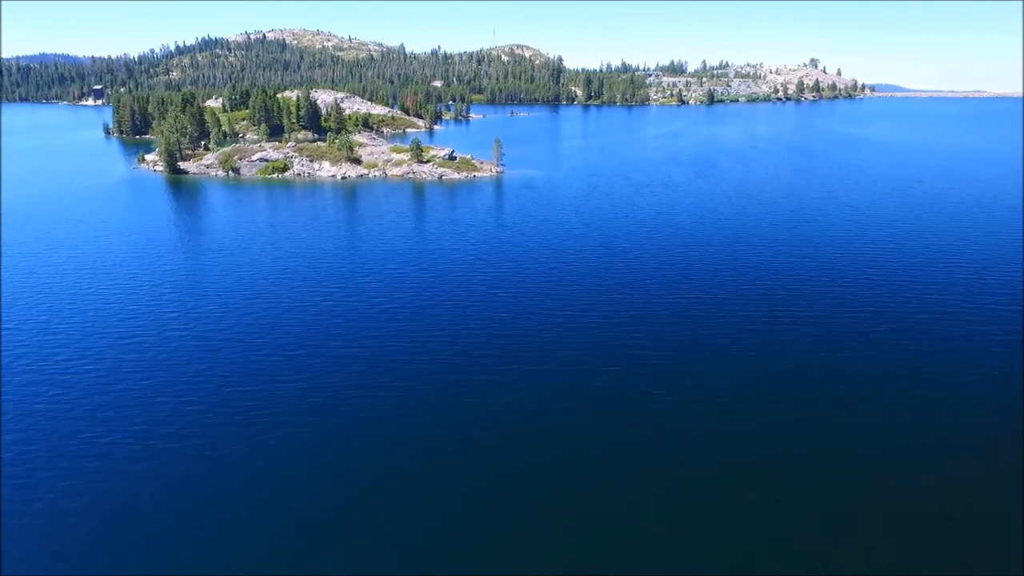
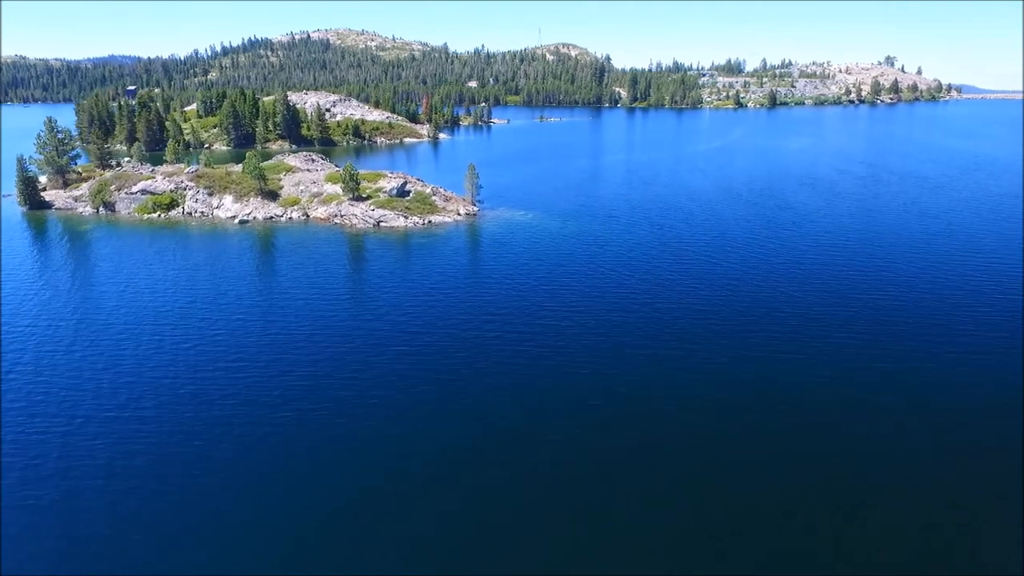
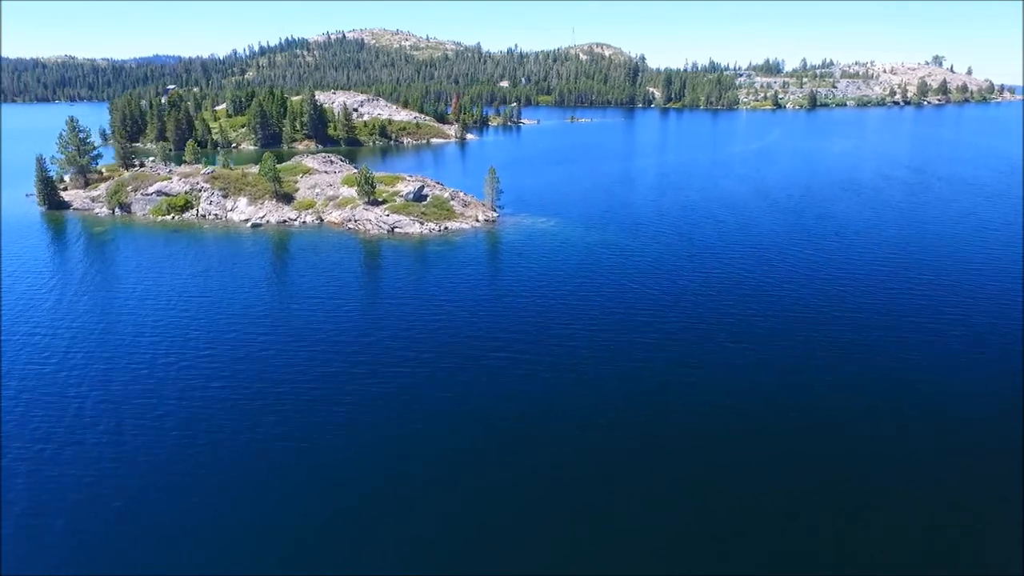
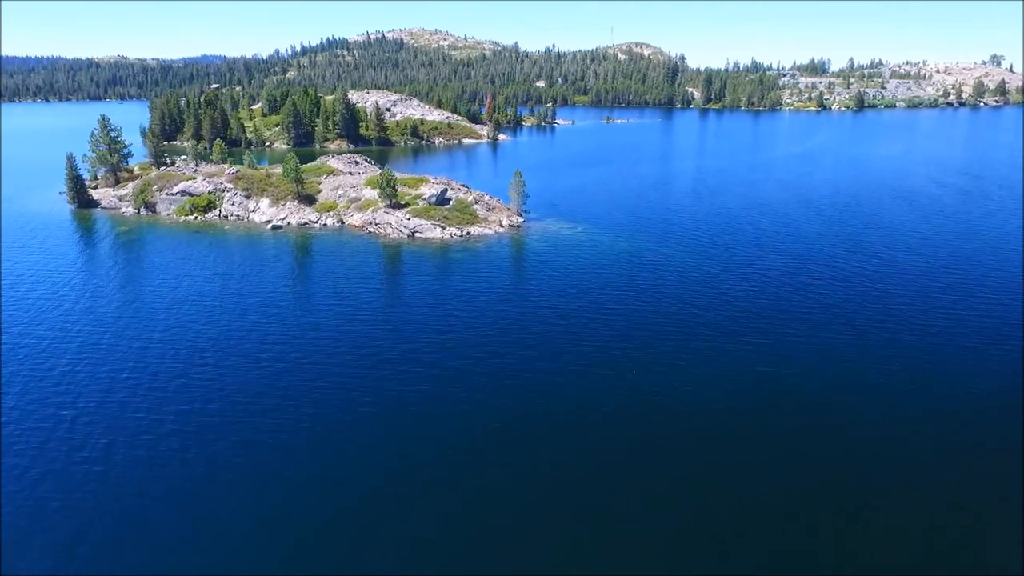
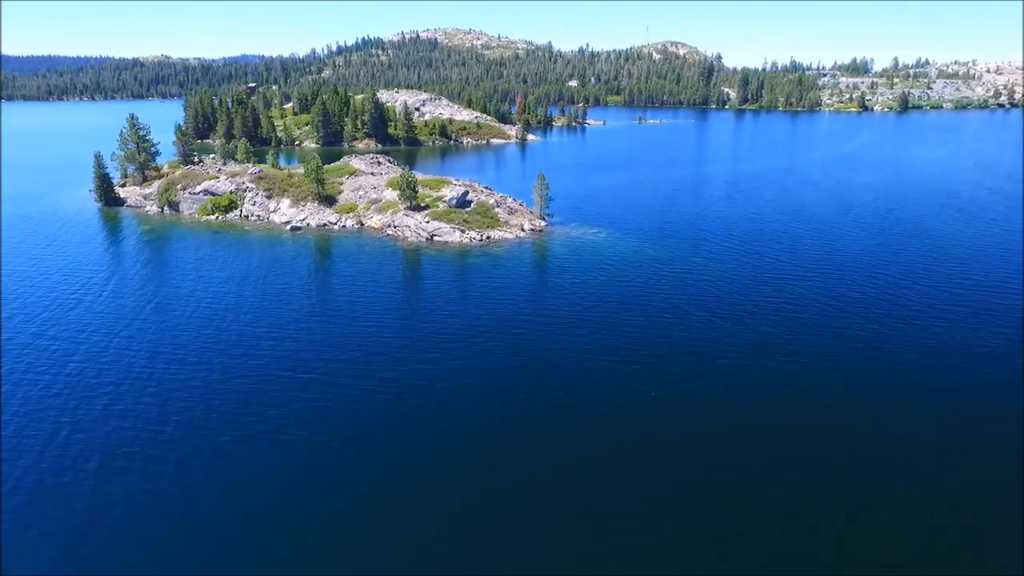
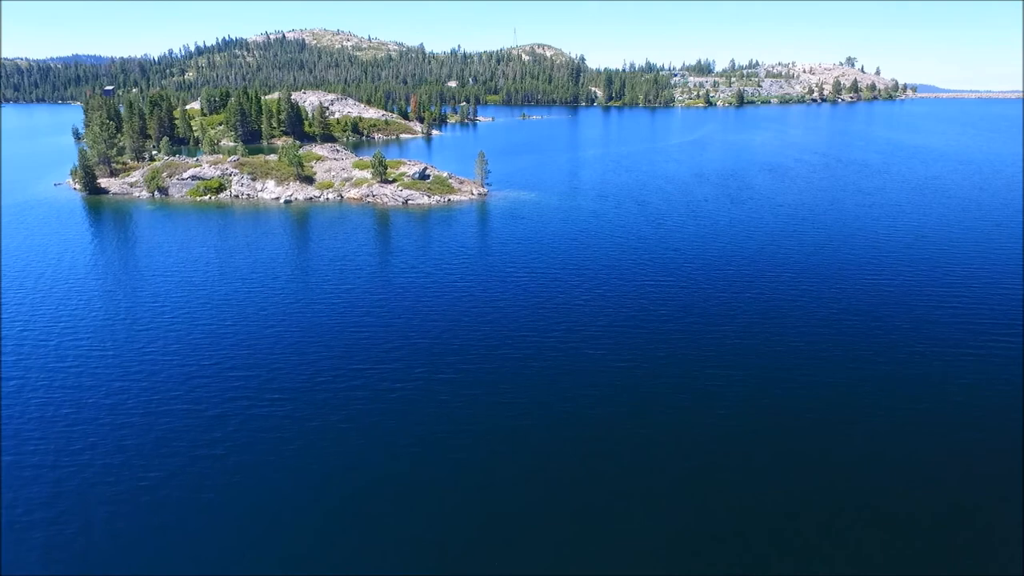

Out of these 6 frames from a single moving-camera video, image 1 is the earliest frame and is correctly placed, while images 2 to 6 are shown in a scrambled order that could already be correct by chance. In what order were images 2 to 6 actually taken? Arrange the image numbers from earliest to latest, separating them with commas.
6, 2, 3, 4, 5
